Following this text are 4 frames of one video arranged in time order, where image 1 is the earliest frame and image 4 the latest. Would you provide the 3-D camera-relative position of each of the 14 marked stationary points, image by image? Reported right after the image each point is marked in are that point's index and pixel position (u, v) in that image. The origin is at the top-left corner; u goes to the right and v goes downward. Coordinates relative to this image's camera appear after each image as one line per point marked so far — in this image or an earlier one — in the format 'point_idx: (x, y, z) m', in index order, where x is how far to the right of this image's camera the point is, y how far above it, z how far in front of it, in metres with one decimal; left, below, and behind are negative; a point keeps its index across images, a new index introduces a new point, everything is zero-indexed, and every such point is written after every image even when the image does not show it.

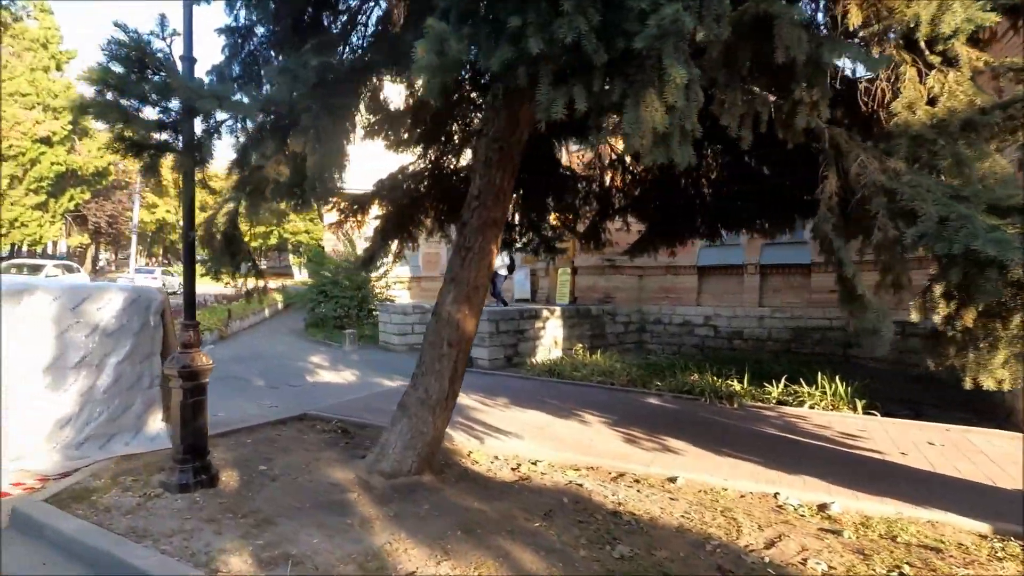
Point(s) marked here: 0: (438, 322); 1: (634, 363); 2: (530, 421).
0: (-0.7, -0.3, +5.2) m
1: (+2.6, -1.6, +11.8) m
2: (+0.2, -1.8, +7.4) m
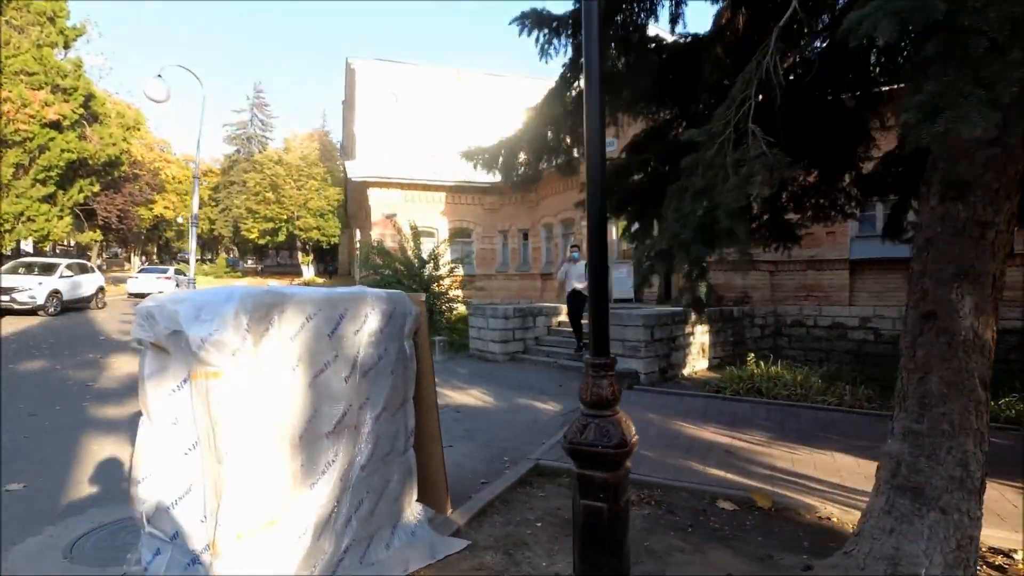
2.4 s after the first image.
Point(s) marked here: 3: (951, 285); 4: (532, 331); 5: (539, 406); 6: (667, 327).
0: (+2.5, -0.3, +3.1) m
1: (+5.7, -1.6, +9.8) m
2: (+3.4, -1.8, +5.3) m
3: (+2.6, 0.0, +3.2) m
4: (+0.5, -1.1, +14.0) m
5: (+0.5, -2.0, +9.3) m
6: (+3.0, -0.8, +10.8) m
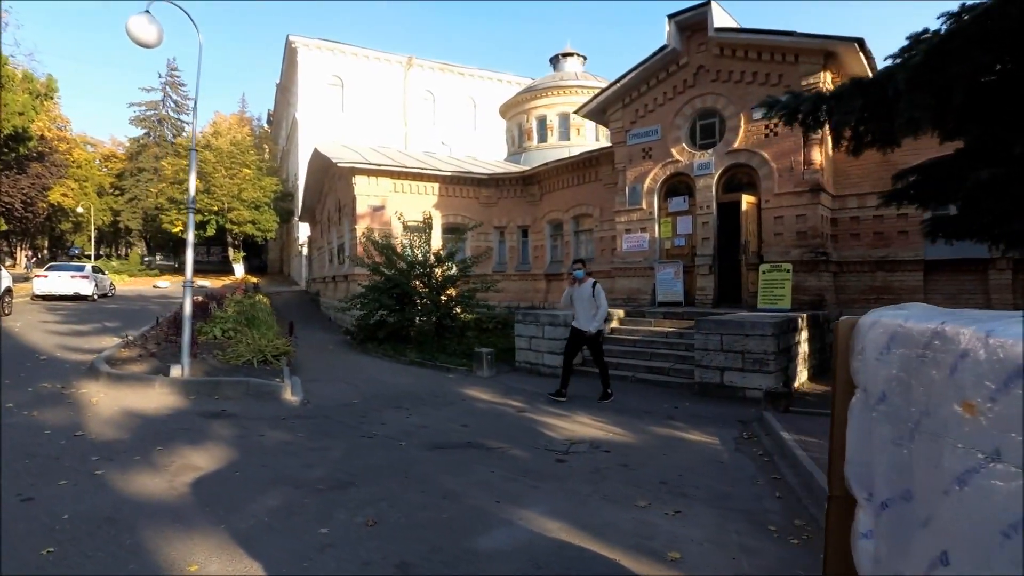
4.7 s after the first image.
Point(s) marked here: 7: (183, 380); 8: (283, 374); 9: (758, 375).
0: (+5.3, -0.4, +1.8) m
1: (+7.5, -1.6, +8.9) m
2: (+5.9, -1.8, +4.1) m
3: (+5.4, 0.0, +1.9) m
4: (+1.8, -1.2, +12.2) m
5: (+2.4, -2.0, +7.6) m
6: (+4.7, -0.8, +9.5) m
7: (-5.3, -1.5, +8.8) m
8: (-4.2, -1.6, +10.2) m
9: (+4.1, -1.4, +9.2) m
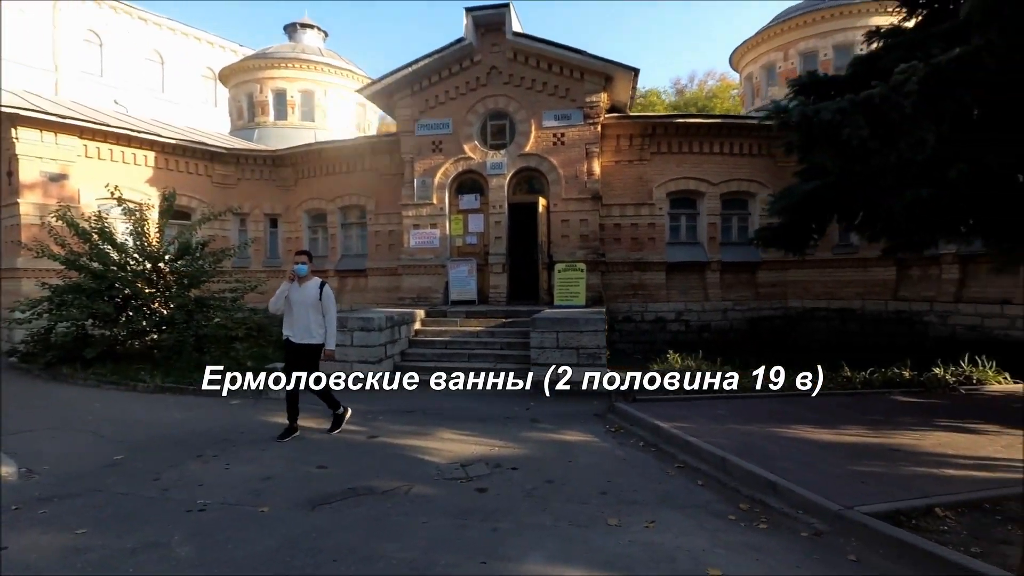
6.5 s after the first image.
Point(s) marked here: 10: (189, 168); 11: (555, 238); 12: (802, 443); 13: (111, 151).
0: (+6.3, -0.4, +3.9) m
1: (+4.5, -1.6, +11.1) m
2: (+5.6, -1.8, +6.2) m
3: (+6.3, 0.0, +4.1) m
4: (-2.2, -1.1, +11.0) m
5: (+0.8, -2.0, +7.4) m
6: (+1.8, -0.8, +10.2) m
7: (-6.4, -1.5, +4.5) m
8: (-6.2, -1.6, +6.2) m
9: (+1.4, -1.4, +9.6) m
10: (-9.6, +3.5, +16.4) m
11: (+1.1, +1.3, +13.8) m
12: (+3.6, -1.8, +6.6) m
13: (-10.7, +3.7, +14.8) m
